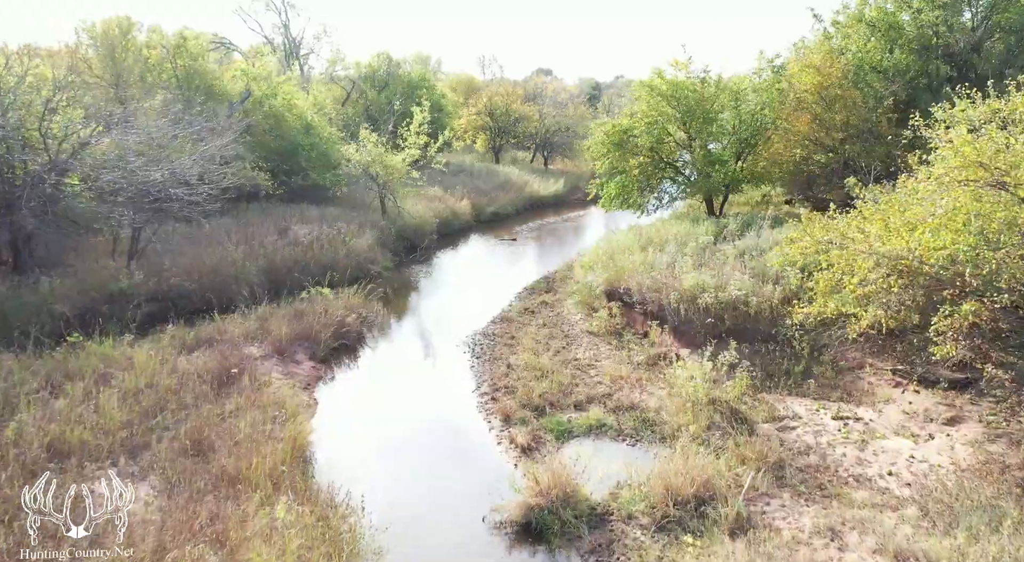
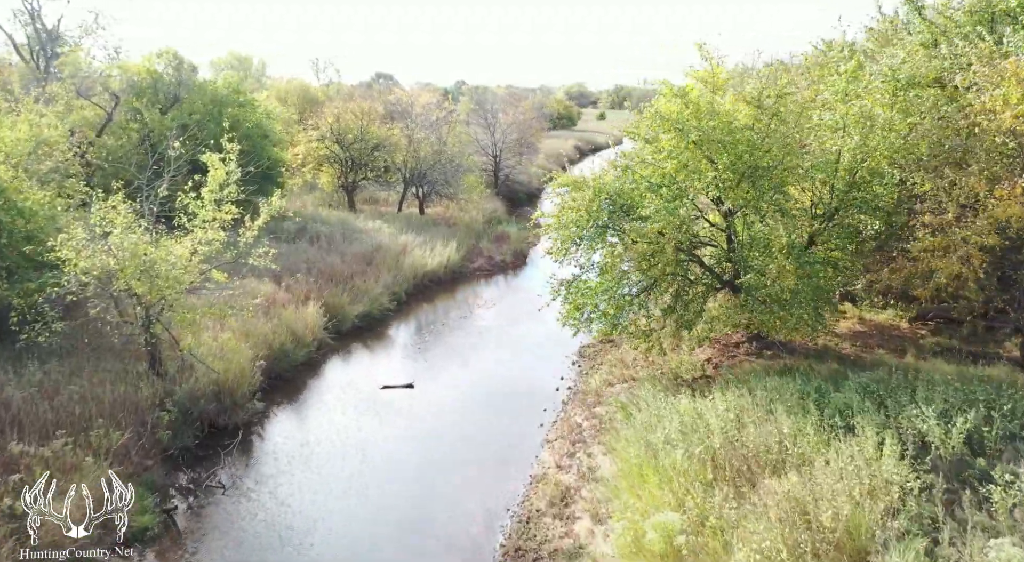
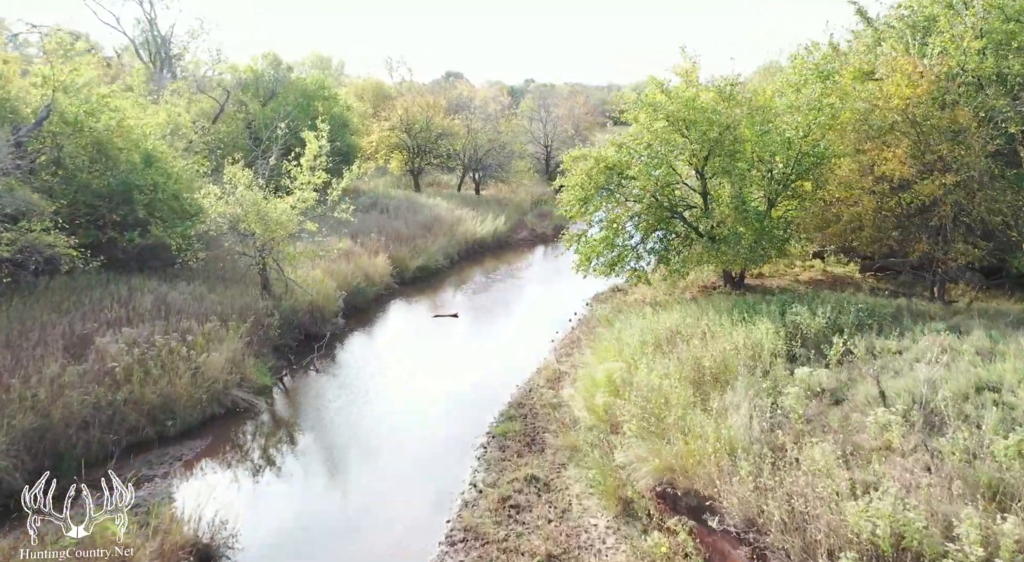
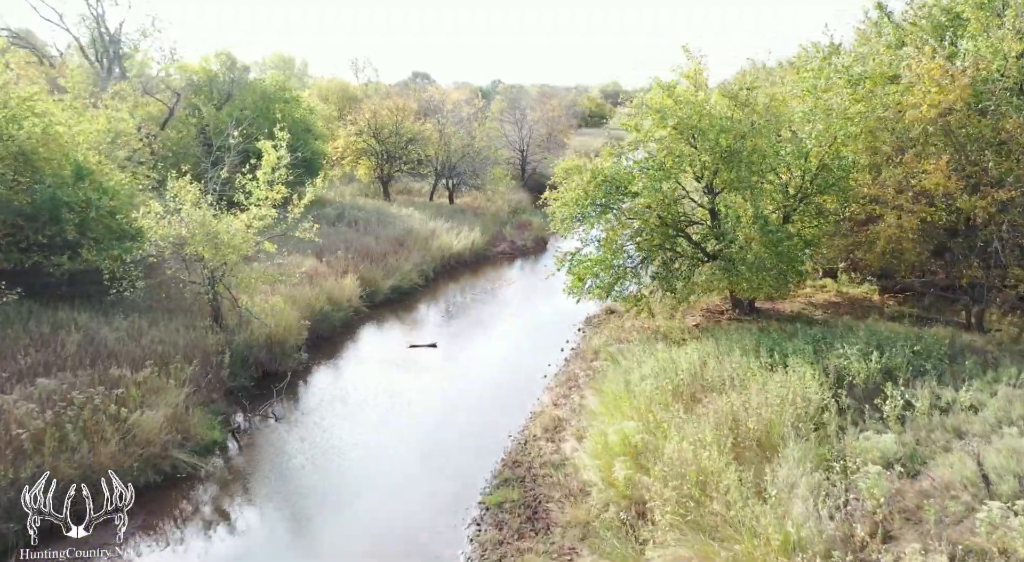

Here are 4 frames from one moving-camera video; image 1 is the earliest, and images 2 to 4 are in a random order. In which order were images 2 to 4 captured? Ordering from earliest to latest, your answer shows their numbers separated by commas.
3, 4, 2
